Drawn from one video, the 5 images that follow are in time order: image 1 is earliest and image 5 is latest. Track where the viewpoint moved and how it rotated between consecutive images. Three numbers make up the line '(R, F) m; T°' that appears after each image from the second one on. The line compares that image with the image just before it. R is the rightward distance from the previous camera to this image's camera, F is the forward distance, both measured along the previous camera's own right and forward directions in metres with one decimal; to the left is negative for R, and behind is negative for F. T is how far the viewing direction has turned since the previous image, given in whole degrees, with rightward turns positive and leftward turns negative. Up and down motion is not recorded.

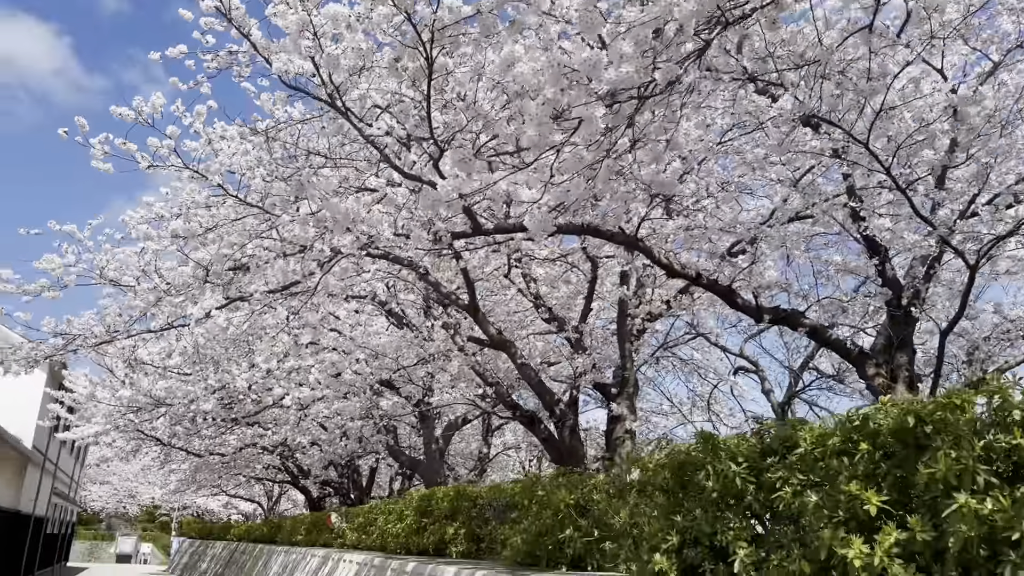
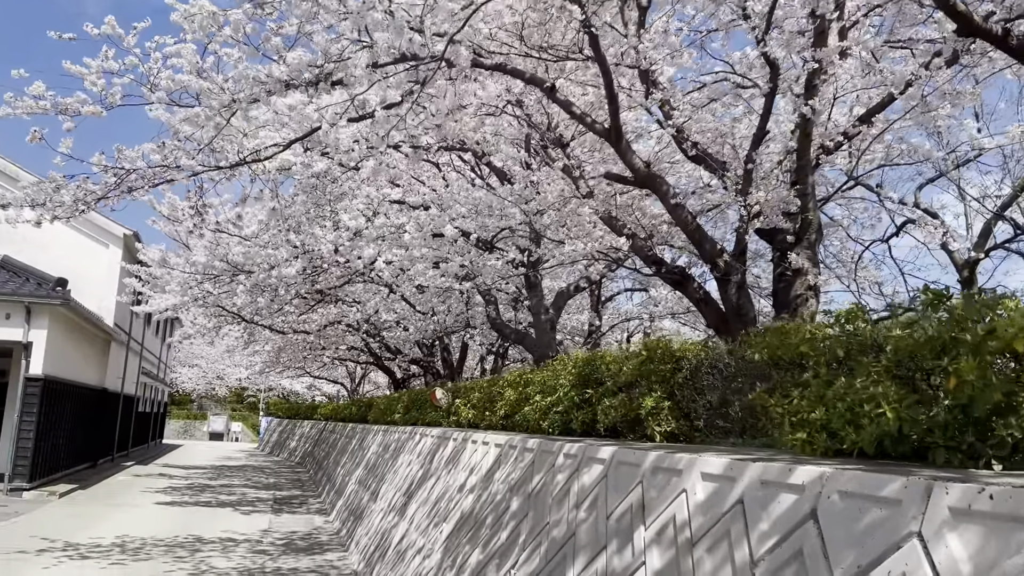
(-0.8, +1.9) m; -5°
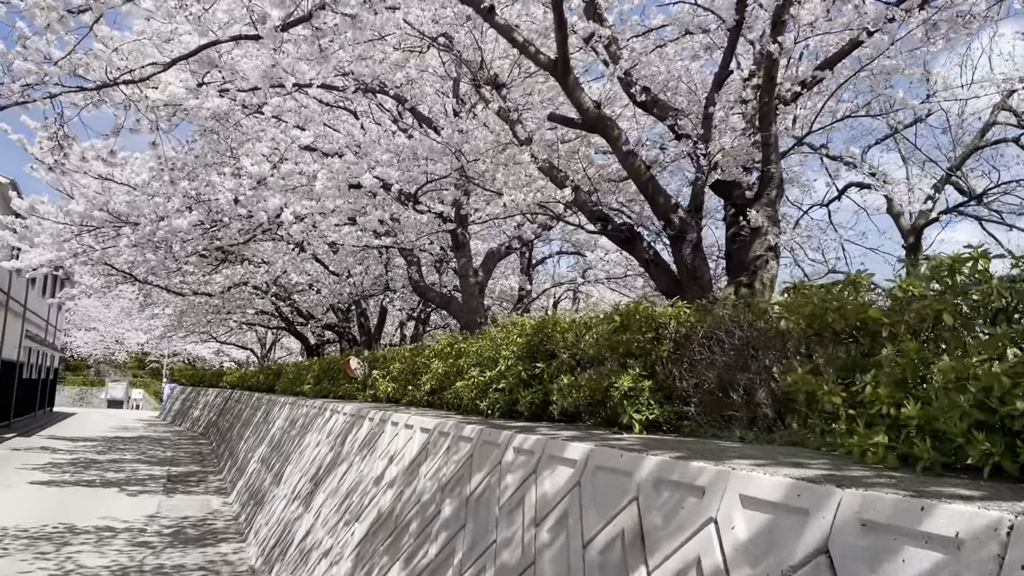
(-0.1, +1.0) m; +6°
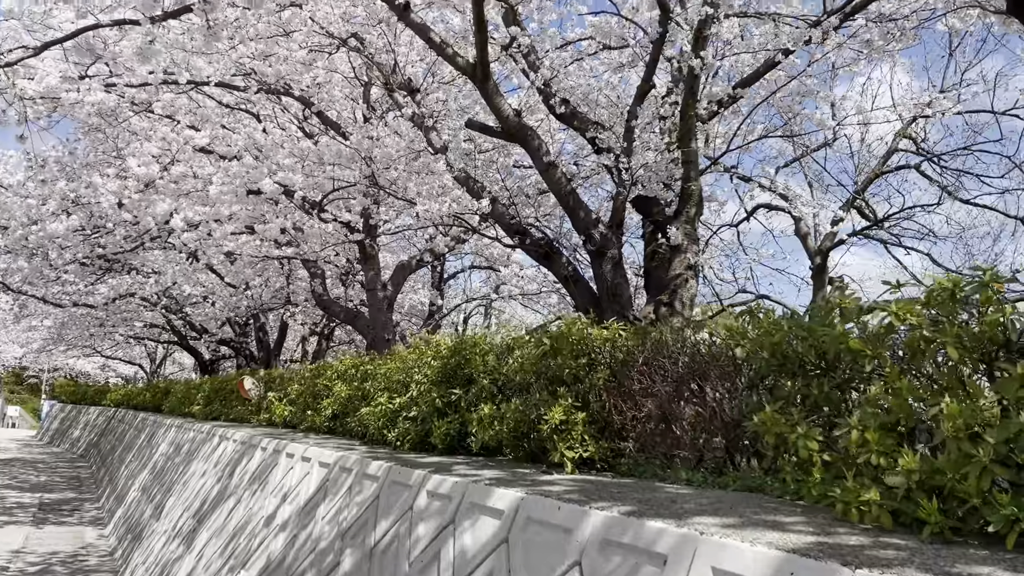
(0.0, +0.4) m; +7°
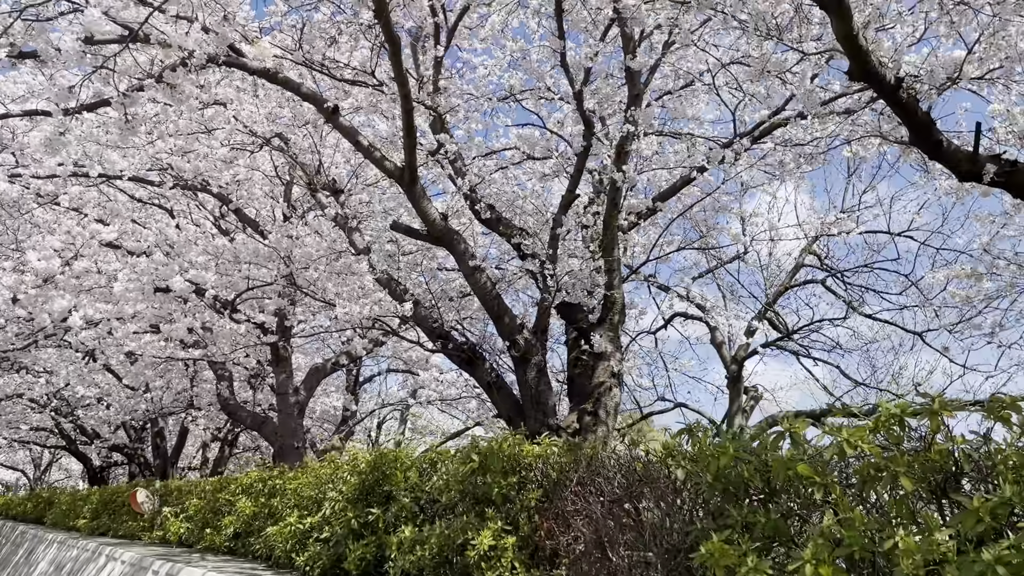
(0.0, +0.1) m; +6°
